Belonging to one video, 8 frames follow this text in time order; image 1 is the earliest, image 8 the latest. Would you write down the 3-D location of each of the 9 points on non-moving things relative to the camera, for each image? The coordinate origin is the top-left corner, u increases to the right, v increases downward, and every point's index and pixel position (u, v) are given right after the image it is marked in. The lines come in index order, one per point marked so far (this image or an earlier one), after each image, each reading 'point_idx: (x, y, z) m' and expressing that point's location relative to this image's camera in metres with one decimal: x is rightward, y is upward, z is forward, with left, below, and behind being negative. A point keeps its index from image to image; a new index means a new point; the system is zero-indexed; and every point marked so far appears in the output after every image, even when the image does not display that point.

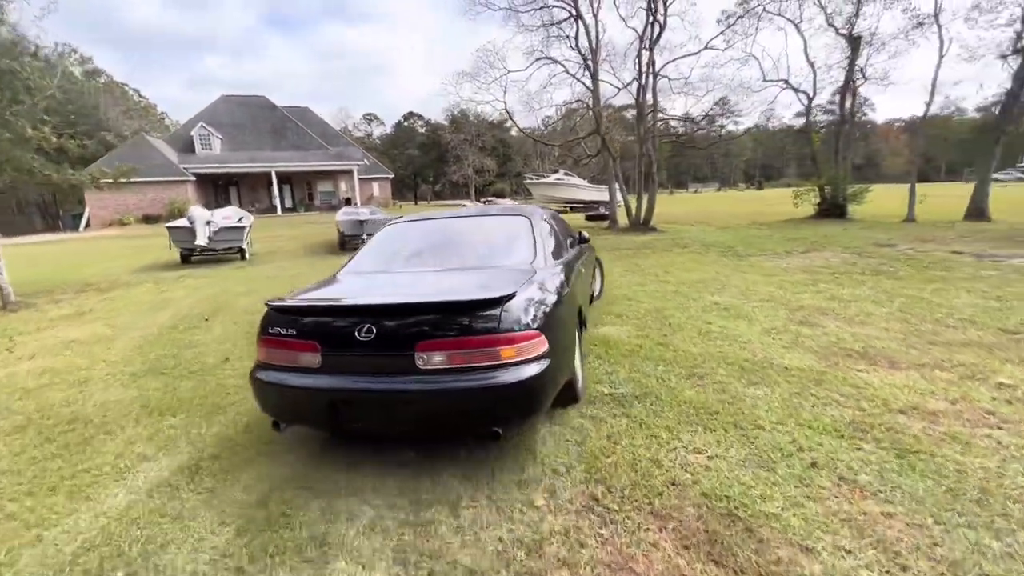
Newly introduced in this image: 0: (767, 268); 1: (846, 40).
0: (+4.4, +0.3, +8.2) m
1: (+10.9, +8.1, +15.6) m
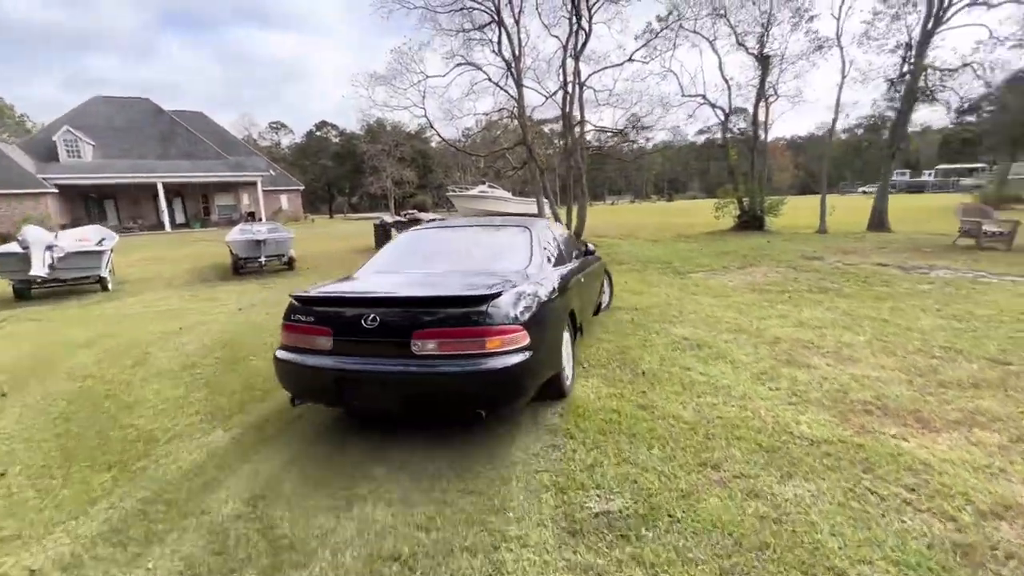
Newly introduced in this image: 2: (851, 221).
0: (+3.3, 0.0, +7.7) m
1: (+8.3, +7.7, +16.2) m
2: (+11.3, +2.2, +16.0) m
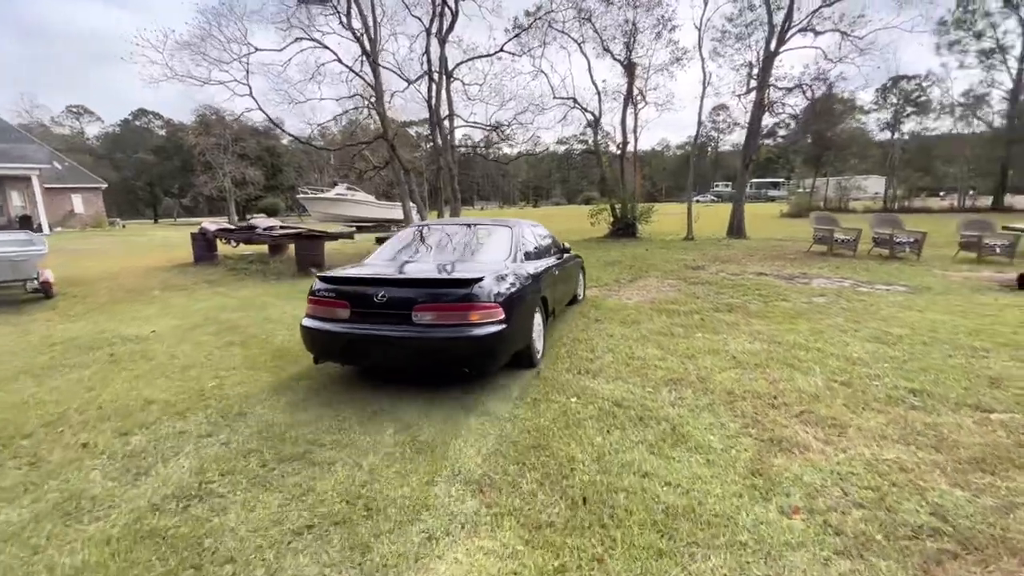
0: (+1.4, -0.3, +6.5) m
1: (+3.8, +7.5, +16.1) m
2: (+7.0, +2.1, +16.7) m
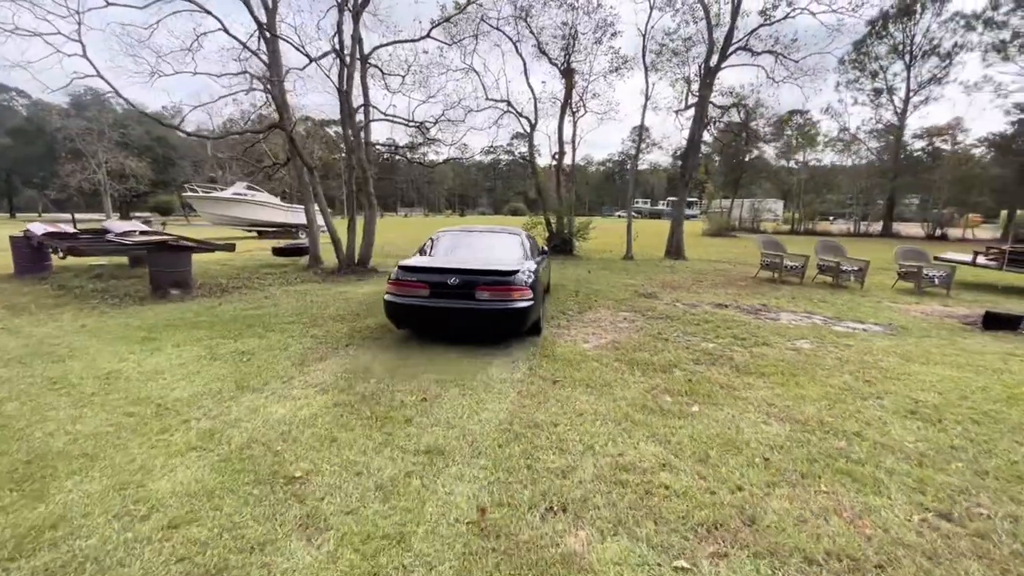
0: (+0.7, -0.8, +5.0) m
1: (+1.5, +6.8, +15.0) m
2: (+4.6, +1.4, +15.9) m
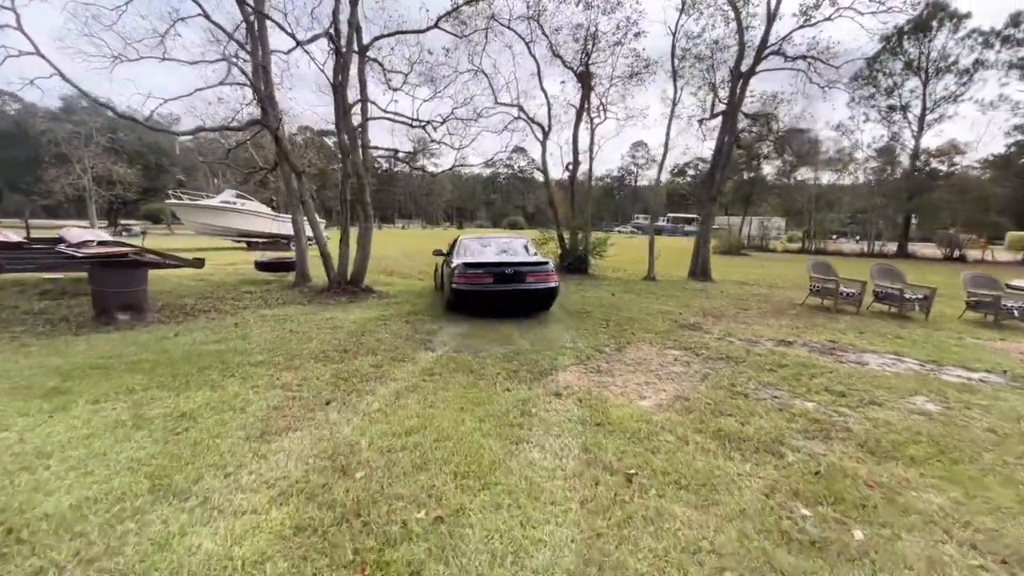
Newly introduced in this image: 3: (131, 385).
0: (+1.0, -1.1, +3.6) m
1: (+1.9, +6.2, +13.8) m
2: (+4.8, +0.7, +14.6) m
3: (-3.4, -0.9, +4.2) m
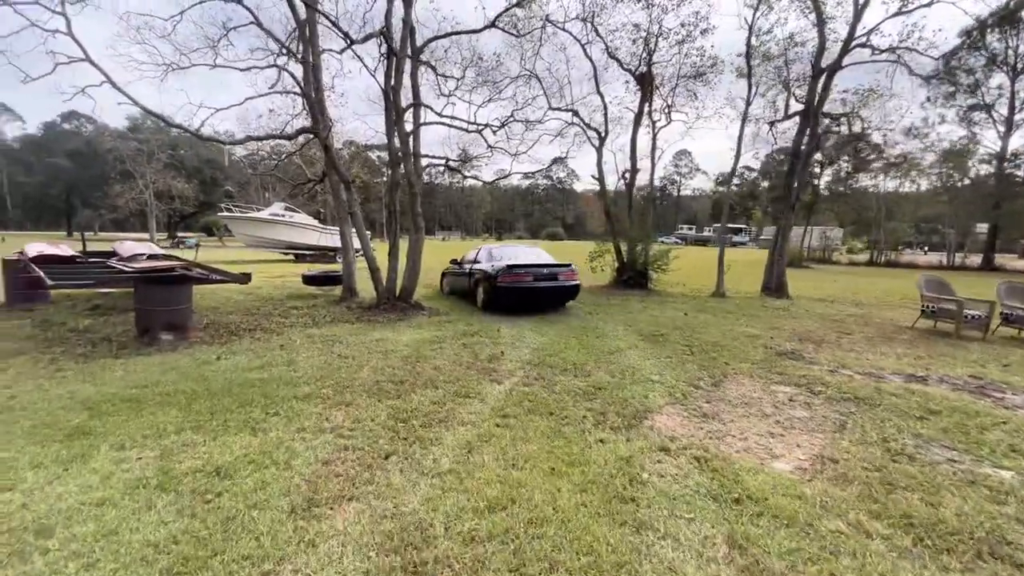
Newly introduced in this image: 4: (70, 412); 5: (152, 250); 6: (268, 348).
0: (+1.6, -1.3, +2.7) m
1: (+3.4, +5.7, +13.0) m
2: (+6.3, +0.2, +13.4) m
3: (-2.7, -1.0, +3.6) m
4: (-3.5, -1.0, +3.8) m
5: (-7.2, +0.8, +9.5) m
6: (-3.1, -0.8, +6.0) m
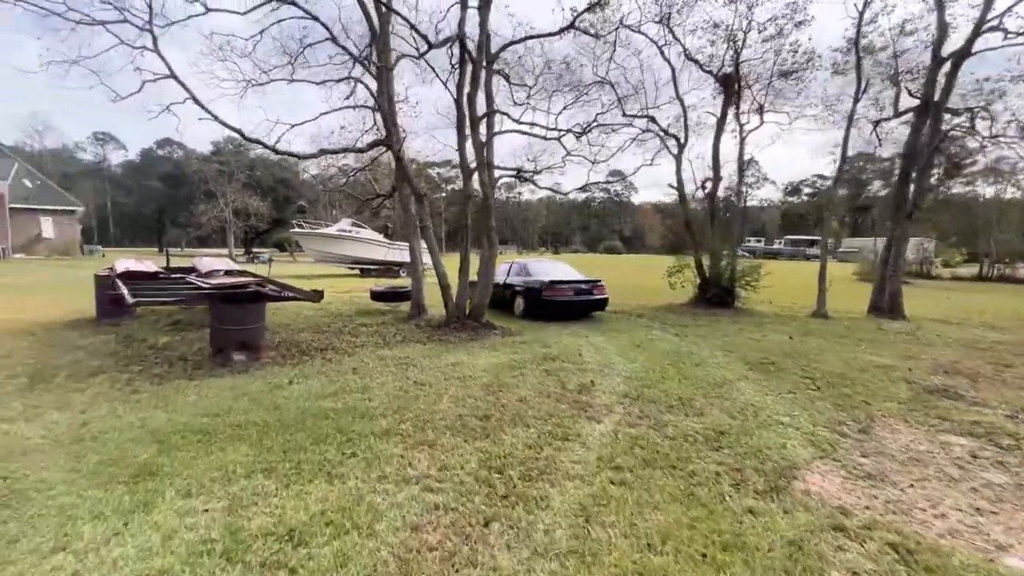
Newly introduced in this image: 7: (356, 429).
0: (+2.3, -1.4, +1.8) m
1: (+5.2, +5.3, +12.0) m
2: (+8.1, -0.3, +11.9) m
3: (-1.9, -1.2, +3.2) m
4: (-2.7, -1.2, +3.5) m
5: (-5.7, +0.5, +9.6) m
6: (-2.0, -1.0, +5.7) m
7: (-1.3, -1.2, +3.9) m
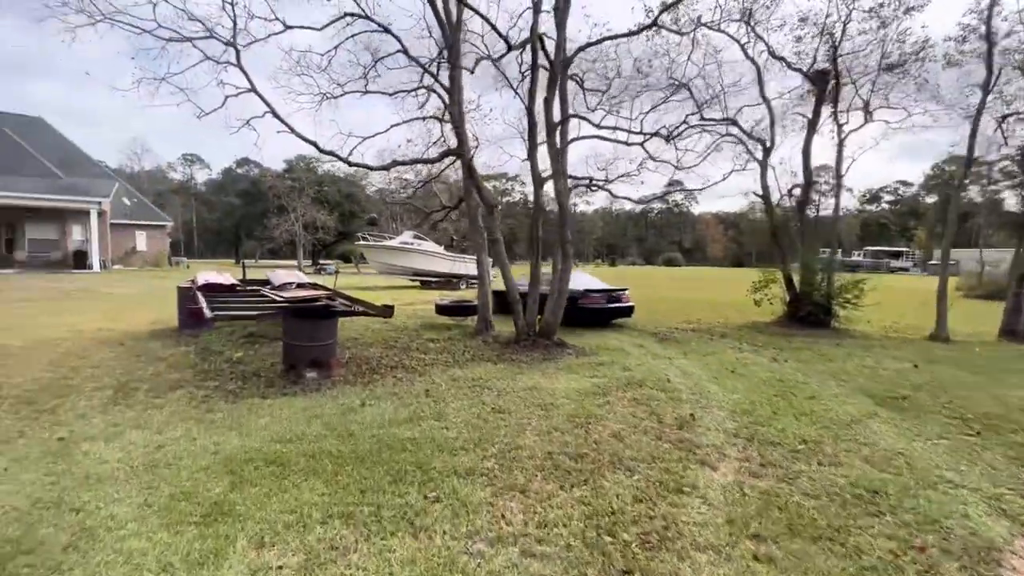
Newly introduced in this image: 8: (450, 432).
0: (+2.8, -1.6, +1.0) m
1: (+6.9, +4.9, +10.9) m
2: (+9.7, -0.7, +10.4) m
3: (-1.2, -1.3, +2.9) m
4: (-2.0, -1.3, +3.2) m
5: (-4.3, +0.2, +9.7) m
6: (-1.1, -1.2, +5.3) m
7: (-0.6, -1.3, +3.5) m
8: (-0.5, -1.3, +4.2) m
